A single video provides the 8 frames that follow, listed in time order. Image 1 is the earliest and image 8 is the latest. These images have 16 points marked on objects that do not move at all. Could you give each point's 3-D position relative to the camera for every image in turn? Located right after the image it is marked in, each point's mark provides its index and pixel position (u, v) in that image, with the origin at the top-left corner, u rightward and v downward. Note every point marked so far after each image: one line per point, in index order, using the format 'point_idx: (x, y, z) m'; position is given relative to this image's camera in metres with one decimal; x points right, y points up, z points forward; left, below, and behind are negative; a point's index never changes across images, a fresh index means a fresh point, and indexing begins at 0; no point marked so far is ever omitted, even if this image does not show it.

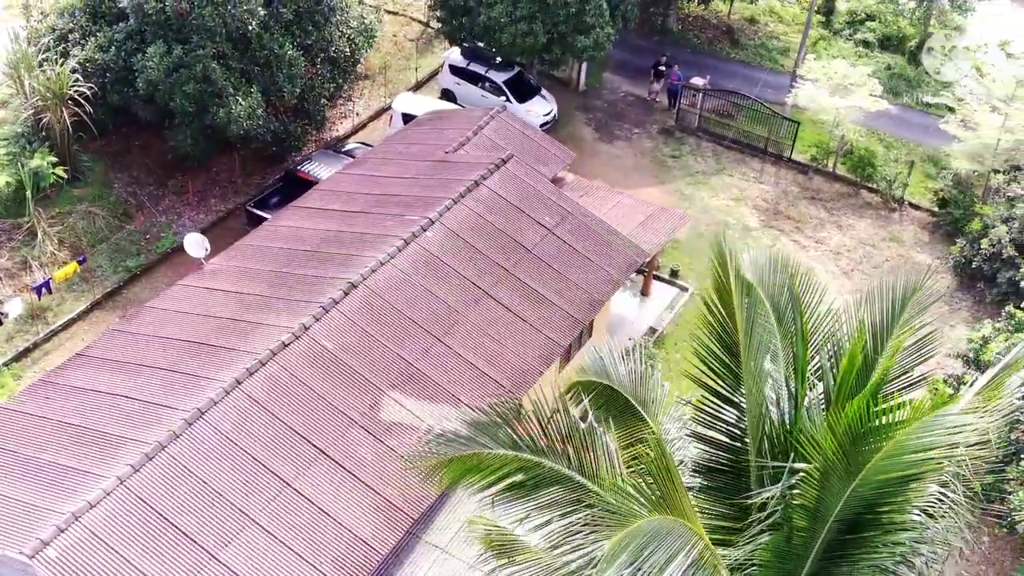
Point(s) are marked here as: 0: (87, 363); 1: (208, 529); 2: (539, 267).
0: (-5.9, -1.0, +15.9) m
1: (-3.5, -2.7, +13.2) m
2: (+0.4, +0.3, +18.1) m
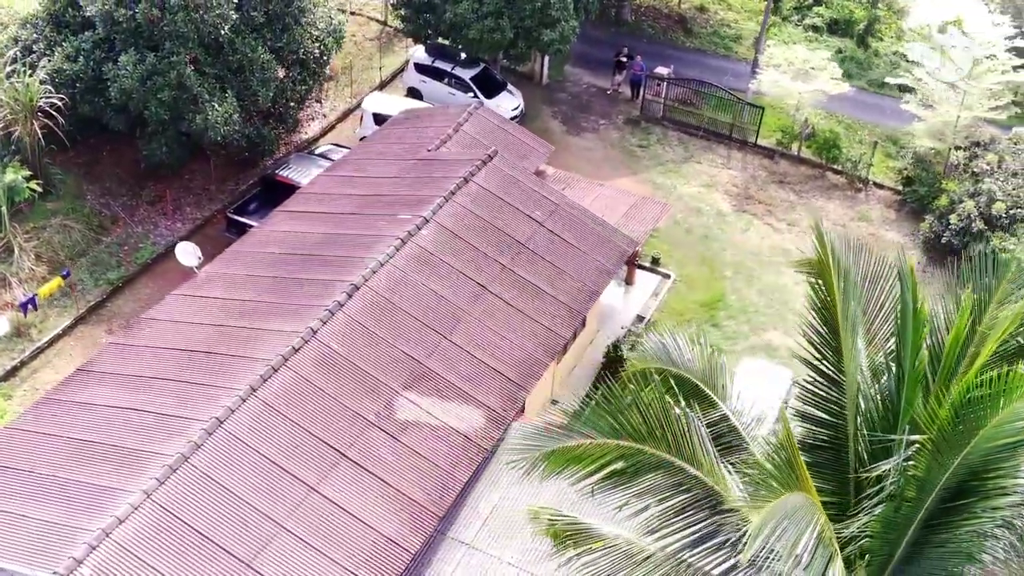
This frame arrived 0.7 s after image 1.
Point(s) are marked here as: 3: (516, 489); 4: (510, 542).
0: (-5.7, -1.2, +15.7) m
1: (-3.1, -2.8, +13.2) m
2: (+0.4, +0.4, +18.3) m
3: (+0.1, -2.6, +15.2) m
4: (0.0, -3.2, +14.5) m
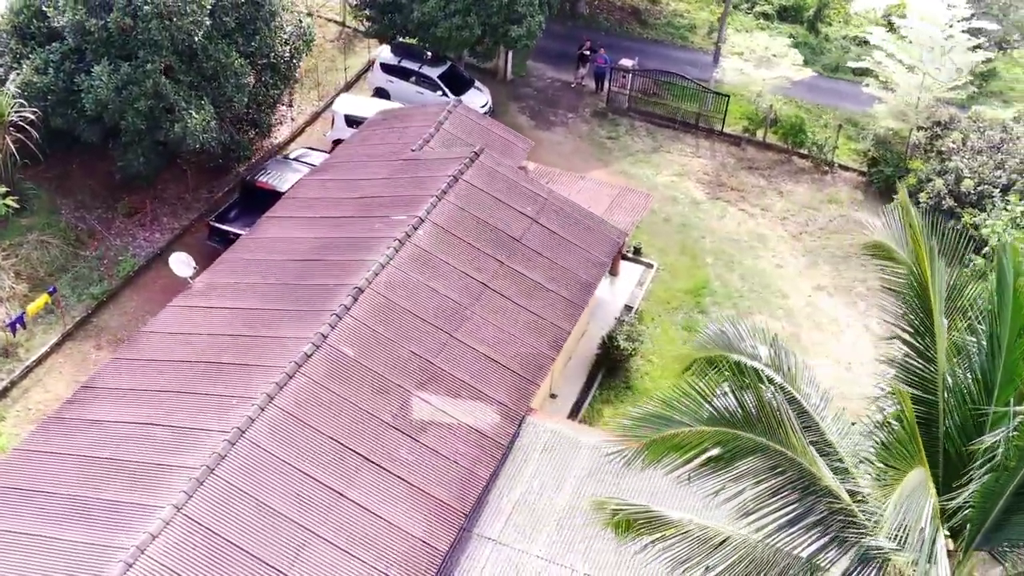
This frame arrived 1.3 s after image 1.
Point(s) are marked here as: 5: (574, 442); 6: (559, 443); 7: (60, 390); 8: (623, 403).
0: (-5.5, -1.4, +15.4) m
1: (-2.7, -2.9, +13.1) m
2: (+0.3, +0.5, +18.4) m
3: (+0.4, -2.6, +15.3) m
4: (+0.4, -3.1, +14.6) m
5: (+0.9, -2.1, +15.9) m
6: (+0.7, -2.1, +15.9) m
7: (-7.2, -1.6, +18.4) m
8: (+1.9, -1.9, +19.2) m
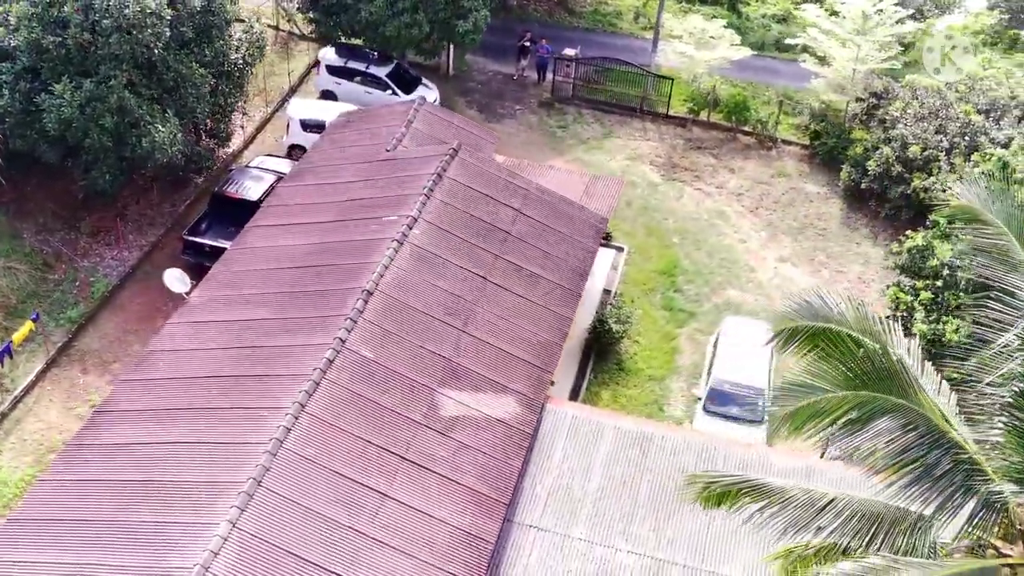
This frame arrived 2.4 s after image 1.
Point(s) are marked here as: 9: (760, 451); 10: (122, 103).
0: (-5.2, -1.7, +15.1) m
1: (-2.1, -3.0, +13.1) m
2: (+0.2, +0.7, +18.6) m
3: (+0.8, -2.4, +15.6) m
4: (+0.9, -3.0, +14.9) m
5: (+1.2, -1.9, +16.3) m
6: (+1.0, -2.0, +16.2) m
7: (-7.1, -2.0, +18.0) m
8: (+1.8, -1.6, +19.6) m
9: (+3.5, -2.3, +16.0) m
10: (-6.8, +3.2, +19.9) m
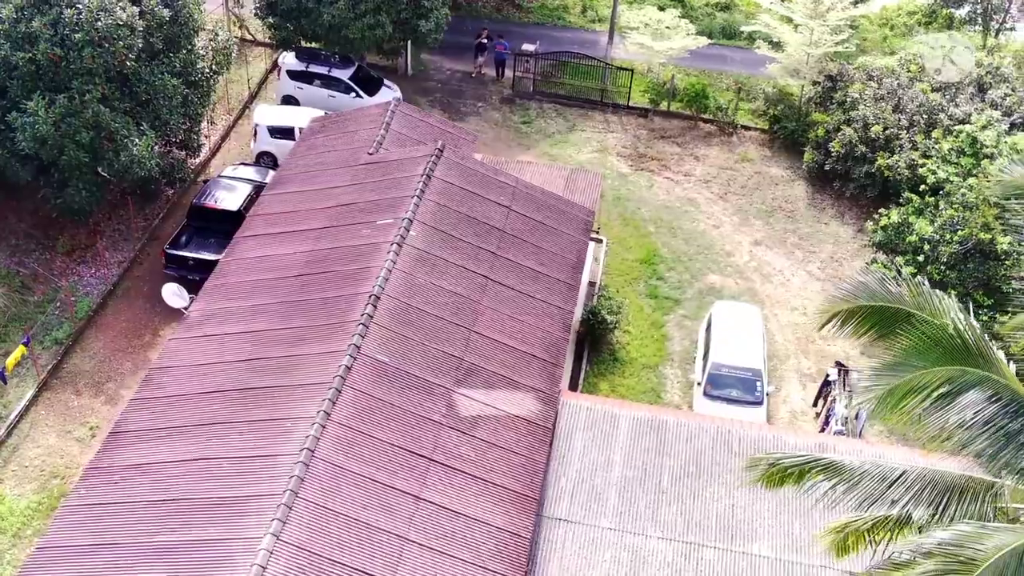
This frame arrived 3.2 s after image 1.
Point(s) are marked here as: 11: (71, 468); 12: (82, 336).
0: (-4.9, -2.0, +14.9) m
1: (-1.6, -3.1, +13.1) m
2: (+0.1, +0.7, +18.7) m
3: (+1.1, -2.3, +15.8) m
4: (+1.2, -2.9, +15.1) m
5: (+1.4, -1.8, +16.5) m
6: (+1.2, -1.9, +16.4) m
7: (-7.0, -2.4, +17.6) m
8: (+1.8, -1.5, +19.9) m
9: (+3.7, -2.1, +16.4) m
10: (-7.1, +2.9, +19.6) m
11: (-6.6, -2.7, +17.2) m
12: (-7.3, -0.8, +19.6) m
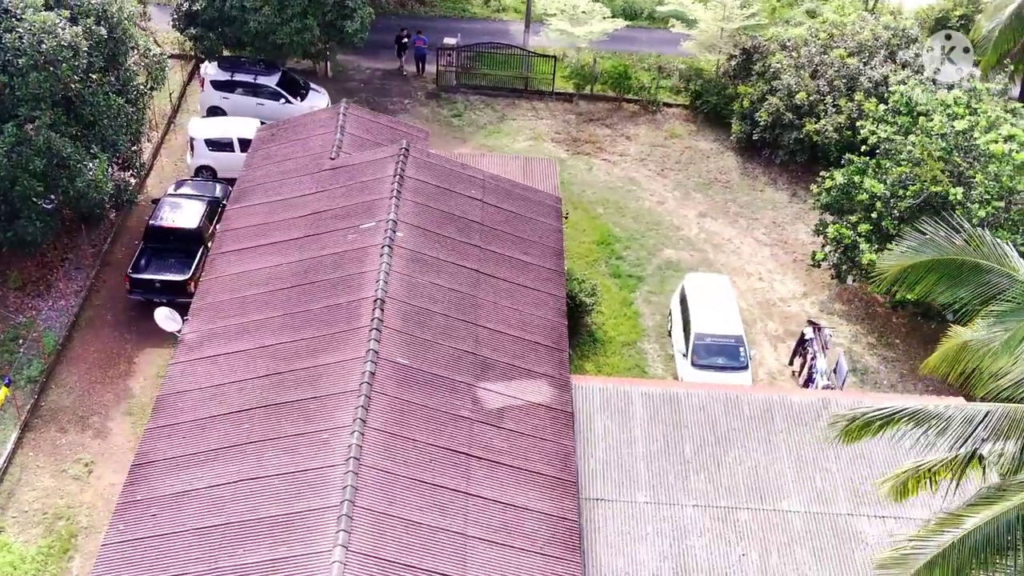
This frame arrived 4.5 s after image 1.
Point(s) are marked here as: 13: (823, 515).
0: (-4.4, -2.3, +14.5) m
1: (-0.8, -3.1, +13.2) m
2: (-0.2, +0.9, +18.9) m
3: (+1.4, -2.1, +16.1) m
4: (+1.7, -2.6, +15.5) m
5: (+1.6, -1.5, +16.9) m
6: (+1.4, -1.6, +16.8) m
7: (-6.8, -2.9, +16.9) m
8: (+1.5, -1.2, +20.3) m
9: (+3.9, -1.6, +17.1) m
10: (-7.6, +2.3, +18.8) m
11: (-6.3, -3.2, +16.6) m
12: (-7.5, -1.4, +18.9) m
13: (+4.1, -3.0, +15.2) m
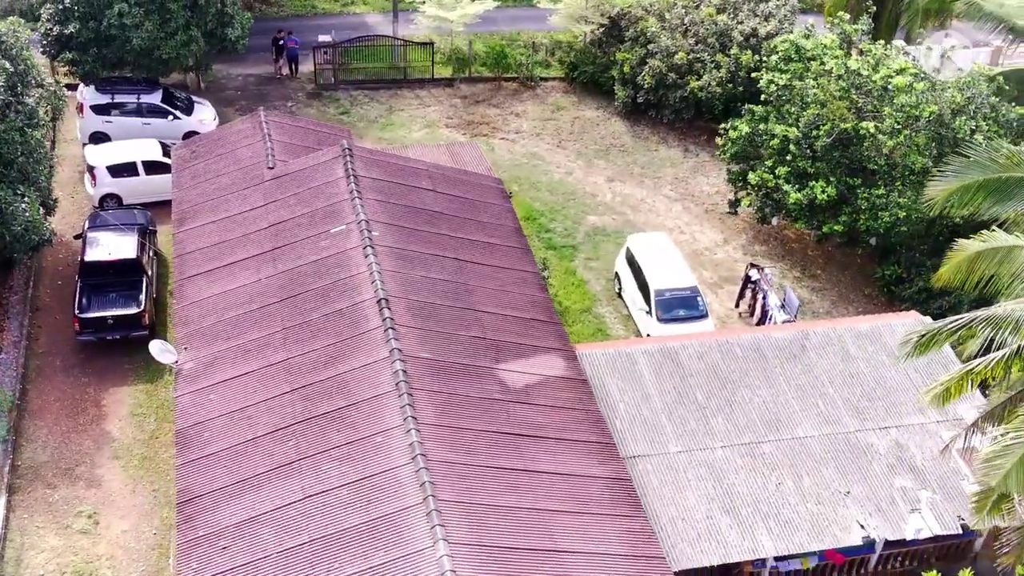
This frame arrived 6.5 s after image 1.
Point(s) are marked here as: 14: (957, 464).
0: (-3.6, -2.6, +14.1) m
1: (+0.2, -2.9, +13.5) m
2: (-0.8, +1.1, +19.1) m
3: (+1.7, -1.6, +16.8) m
4: (+2.2, -2.1, +16.2) m
5: (+1.7, -1.0, +17.5) m
6: (+1.5, -1.1, +17.4) m
7: (-6.3, -3.6, +16.0) m
8: (+0.9, -0.7, +20.9) m
9: (+3.9, -0.7, +18.2) m
10: (-8.2, +1.5, +17.6) m
11: (-5.8, -3.8, +15.9) m
12: (-7.6, -2.2, +17.8) m
13: (+4.6, -2.1, +16.4) m
14: (+6.2, -2.4, +16.0) m
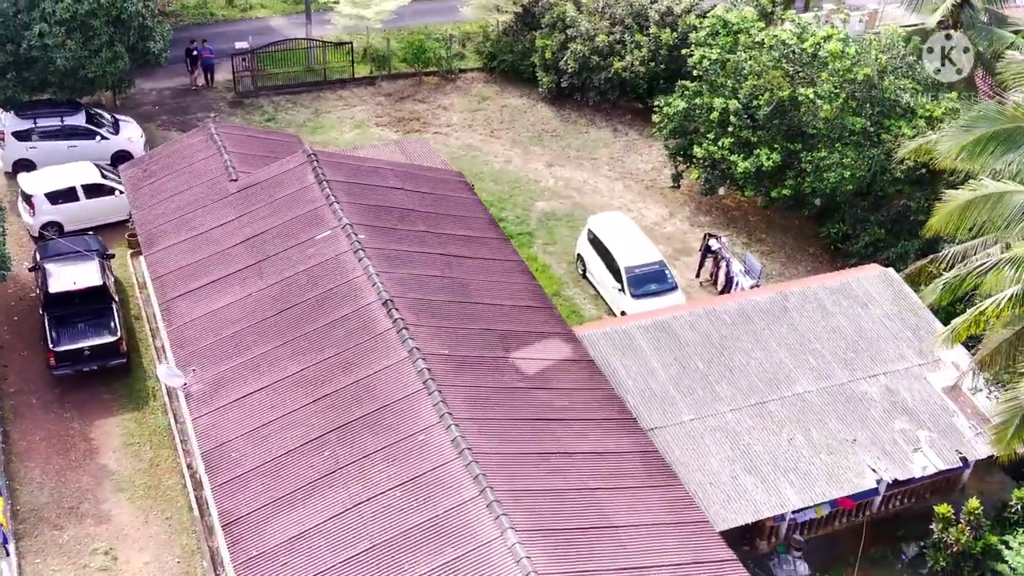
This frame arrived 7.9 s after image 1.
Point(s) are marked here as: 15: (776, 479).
0: (-3.0, -2.8, +13.9) m
1: (+0.9, -2.7, +13.8) m
2: (-1.2, +1.2, +19.2) m
3: (+1.8, -1.3, +17.2) m
4: (+2.4, -1.7, +16.7) m
5: (+1.6, -0.7, +18.0) m
6: (+1.5, -0.8, +17.8) m
7: (-5.8, -4.0, +15.5) m
8: (+0.4, -0.4, +21.2) m
9: (+3.7, -0.2, +18.9) m
10: (-8.3, +0.9, +16.8) m
11: (-5.2, -4.2, +15.4) m
12: (-7.4, -2.7, +17.1) m
13: (+4.8, -1.5, +17.3) m
14: (+6.4, -1.7, +17.1) m
15: (+3.6, -2.6, +15.7) m
